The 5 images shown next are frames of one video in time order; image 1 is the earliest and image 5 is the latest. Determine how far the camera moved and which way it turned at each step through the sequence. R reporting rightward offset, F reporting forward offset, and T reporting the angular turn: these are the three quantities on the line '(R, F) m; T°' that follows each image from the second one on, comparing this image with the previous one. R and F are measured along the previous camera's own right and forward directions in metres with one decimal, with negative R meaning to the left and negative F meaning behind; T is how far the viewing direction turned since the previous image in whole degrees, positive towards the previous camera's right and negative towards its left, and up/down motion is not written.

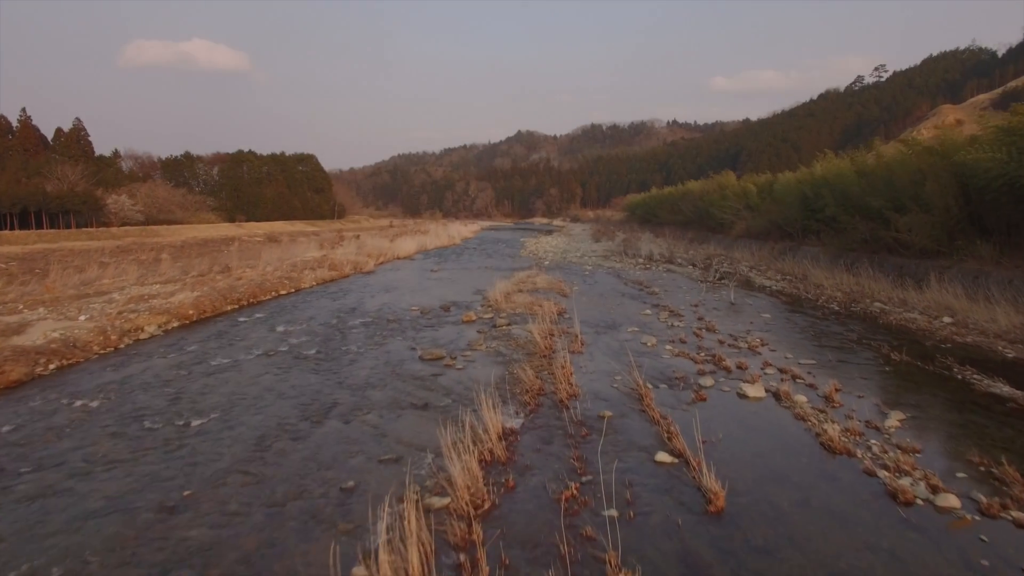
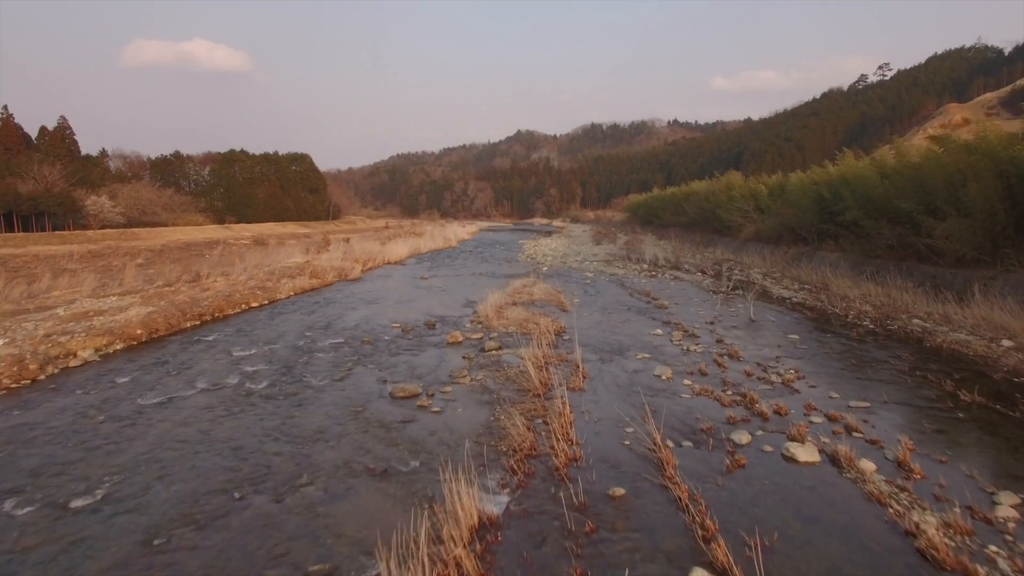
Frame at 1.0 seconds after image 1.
(+0.1, +1.2) m; 0°
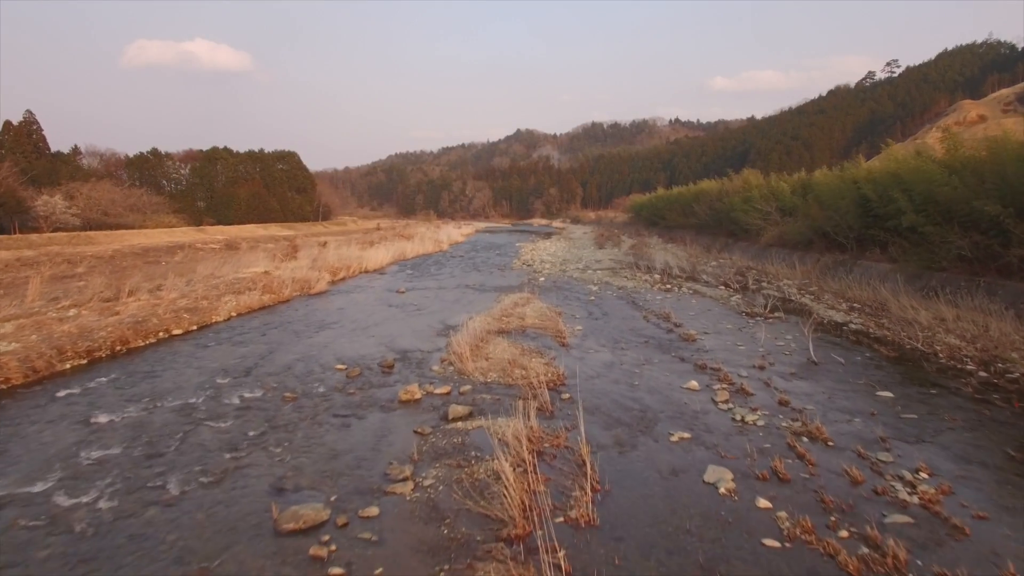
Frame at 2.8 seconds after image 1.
(+0.2, +2.5) m; 0°
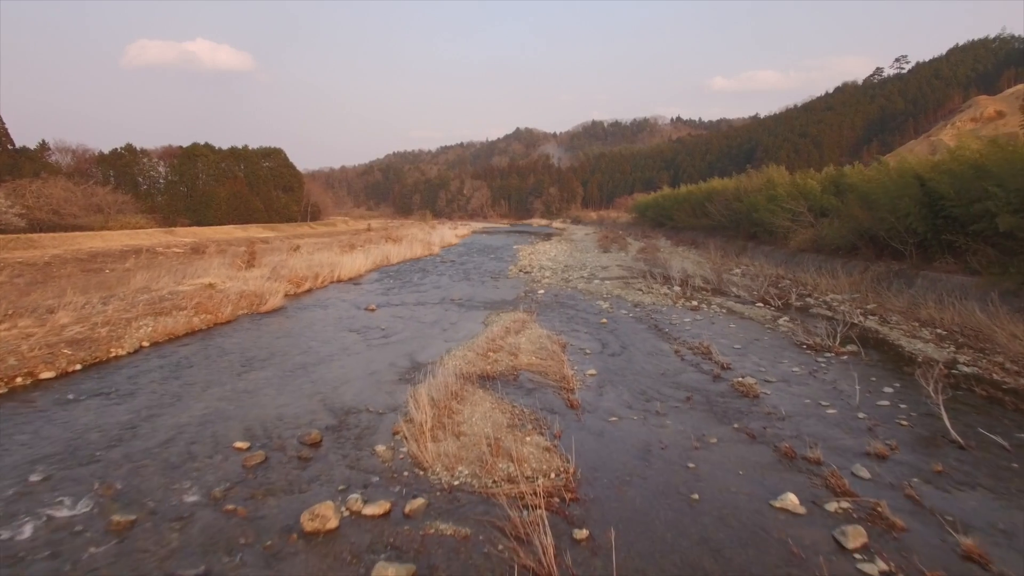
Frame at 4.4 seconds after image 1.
(+0.1, +2.7) m; 0°
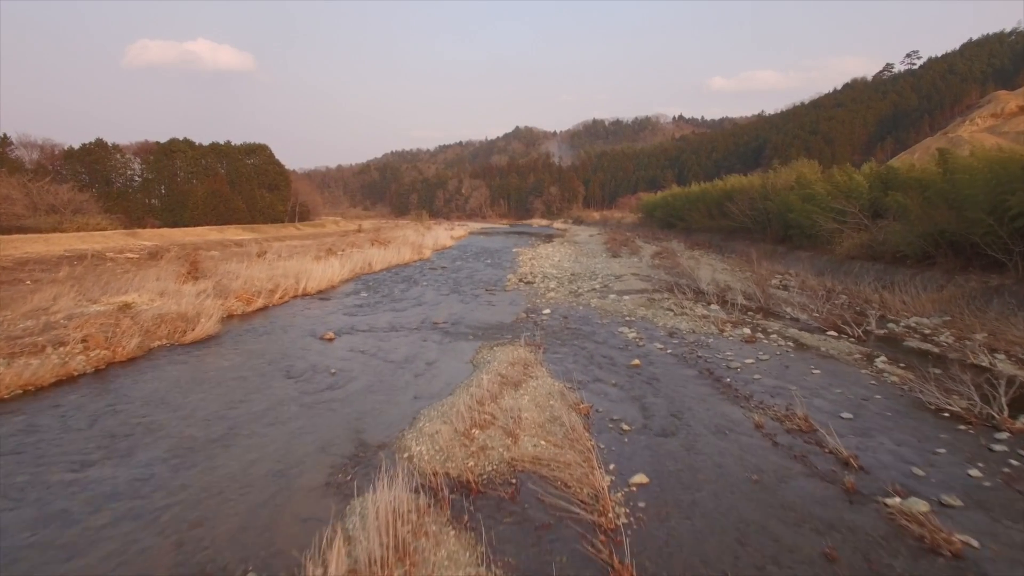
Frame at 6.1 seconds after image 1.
(0.0, +2.9) m; 0°
